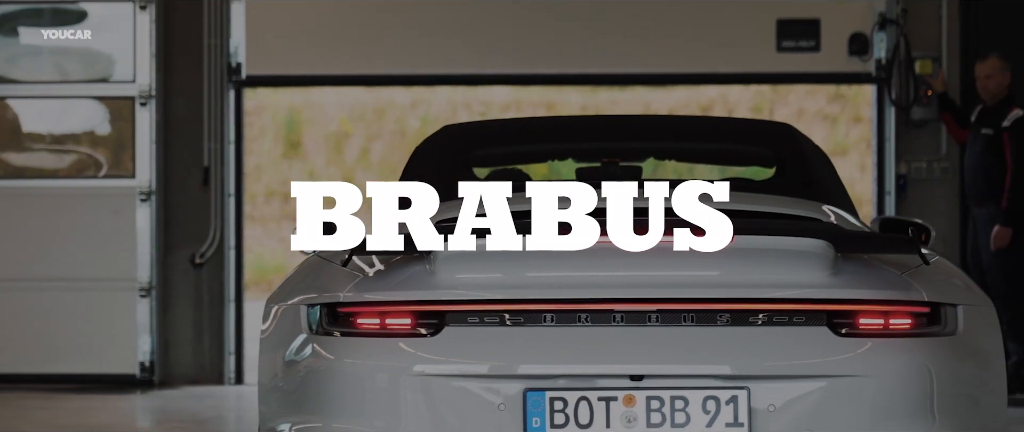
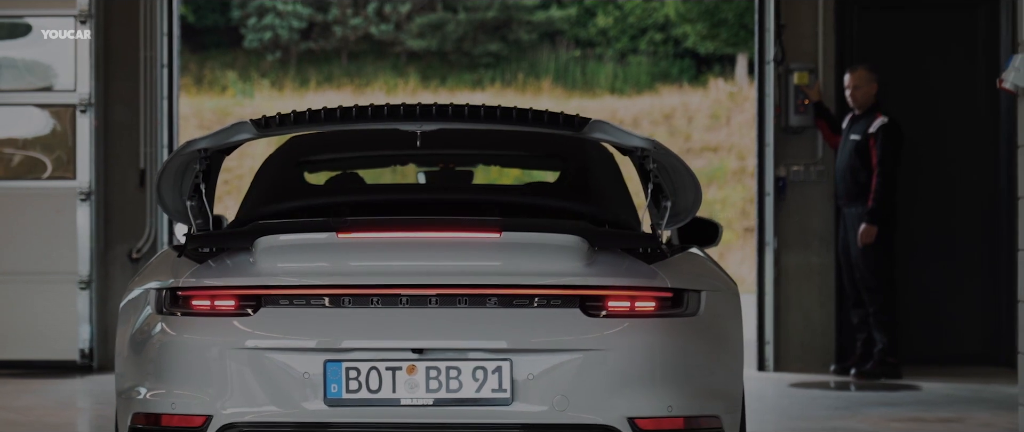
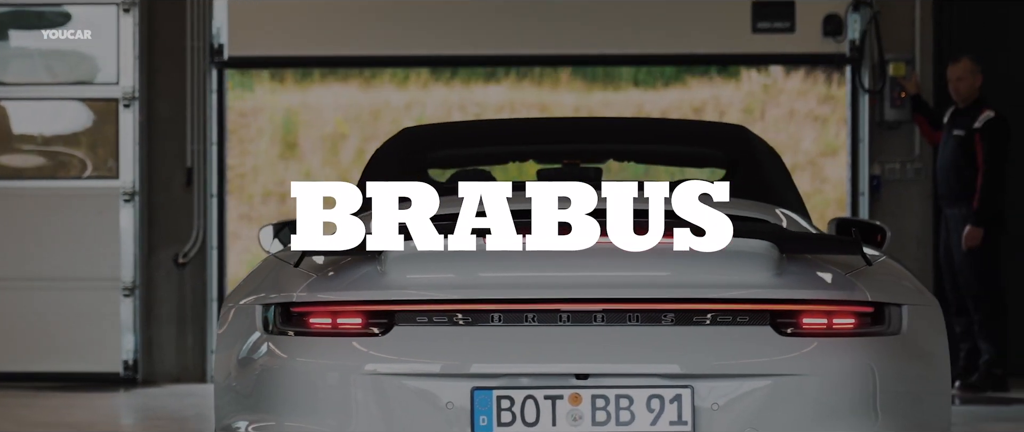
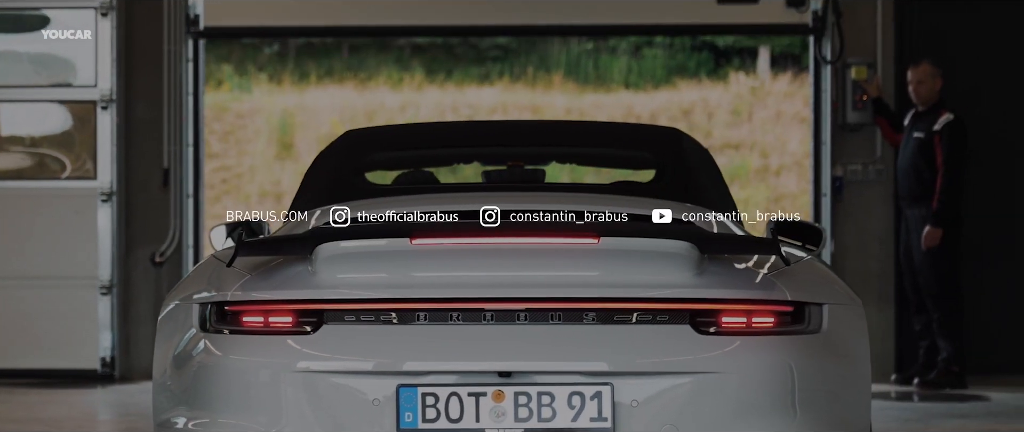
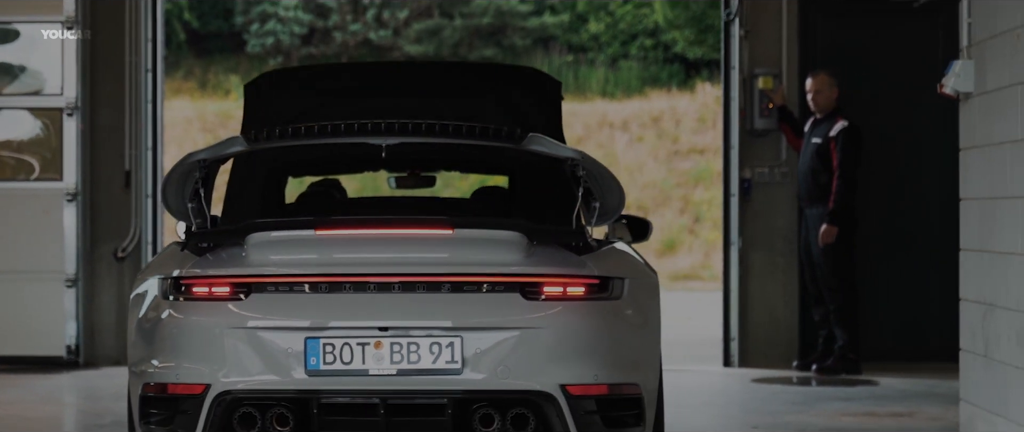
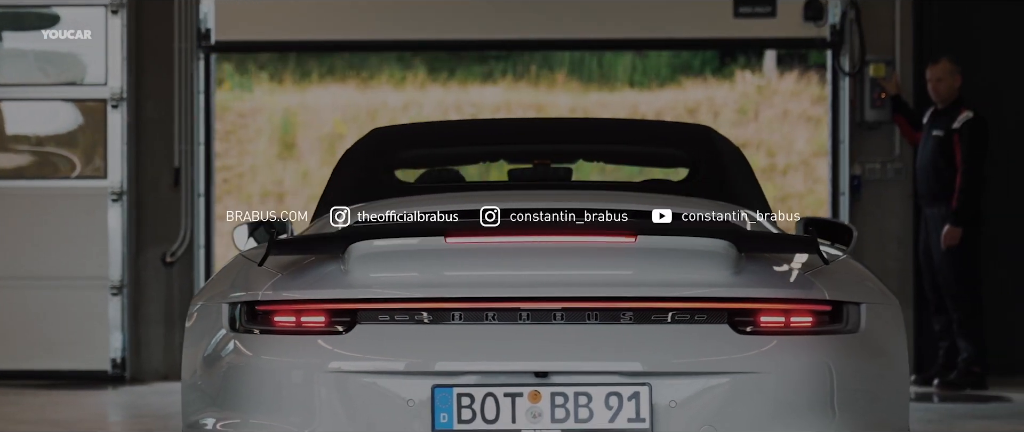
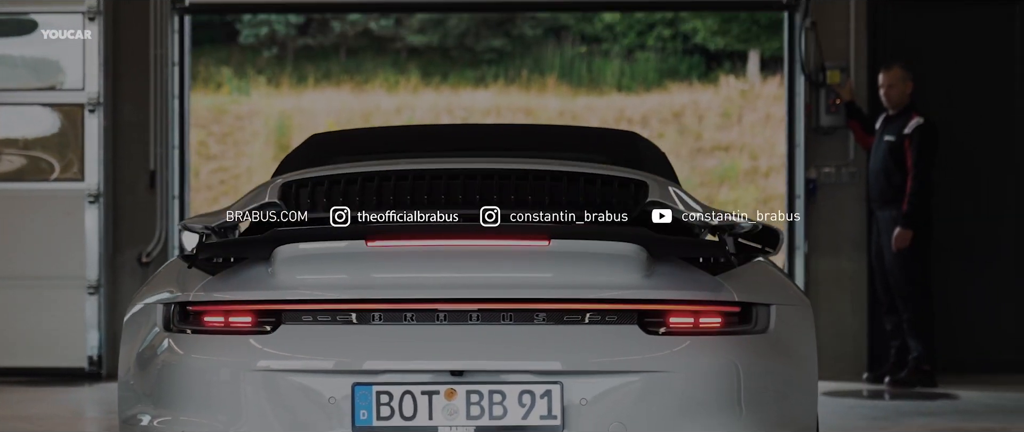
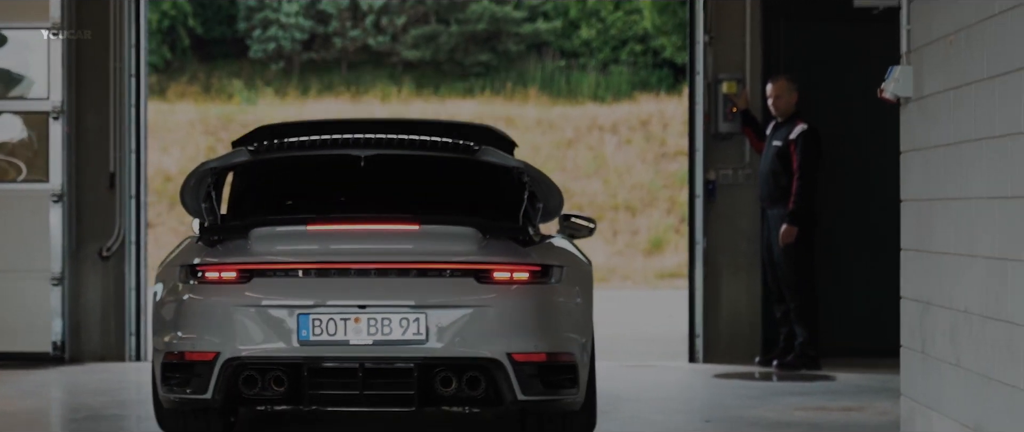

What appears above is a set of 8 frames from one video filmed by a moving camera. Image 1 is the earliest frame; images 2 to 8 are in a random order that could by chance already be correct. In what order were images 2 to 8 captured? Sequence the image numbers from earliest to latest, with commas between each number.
3, 6, 4, 7, 2, 5, 8
